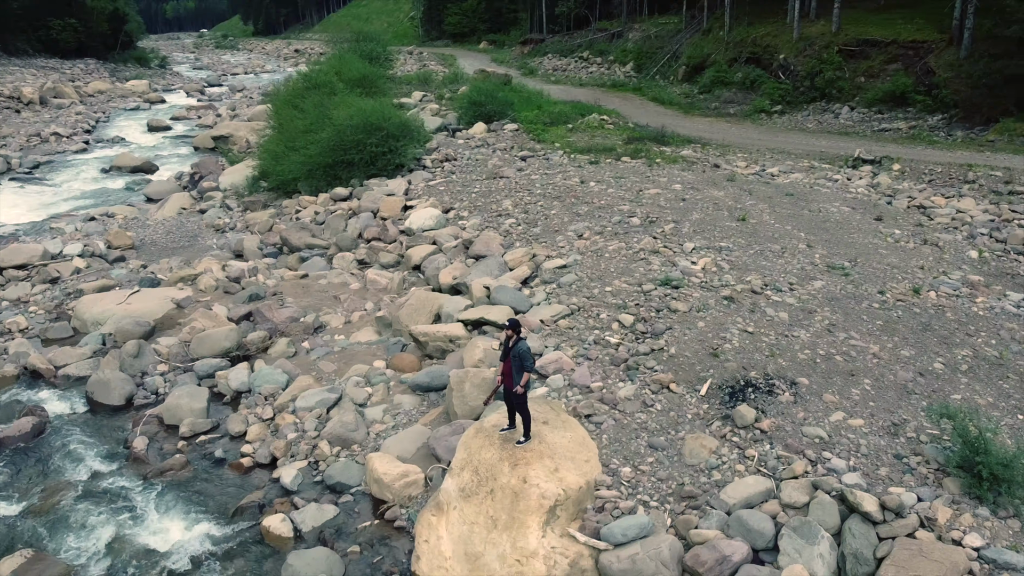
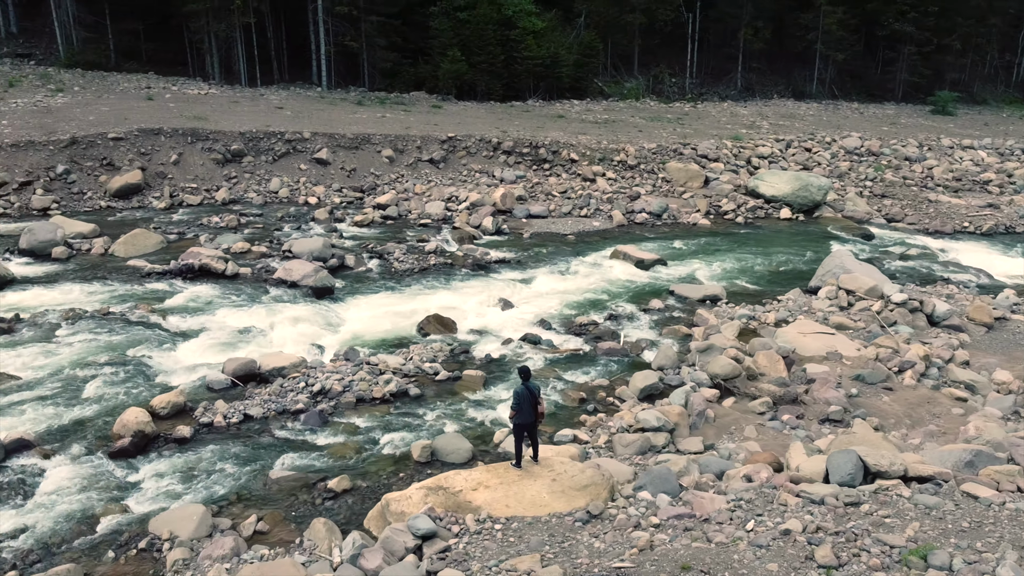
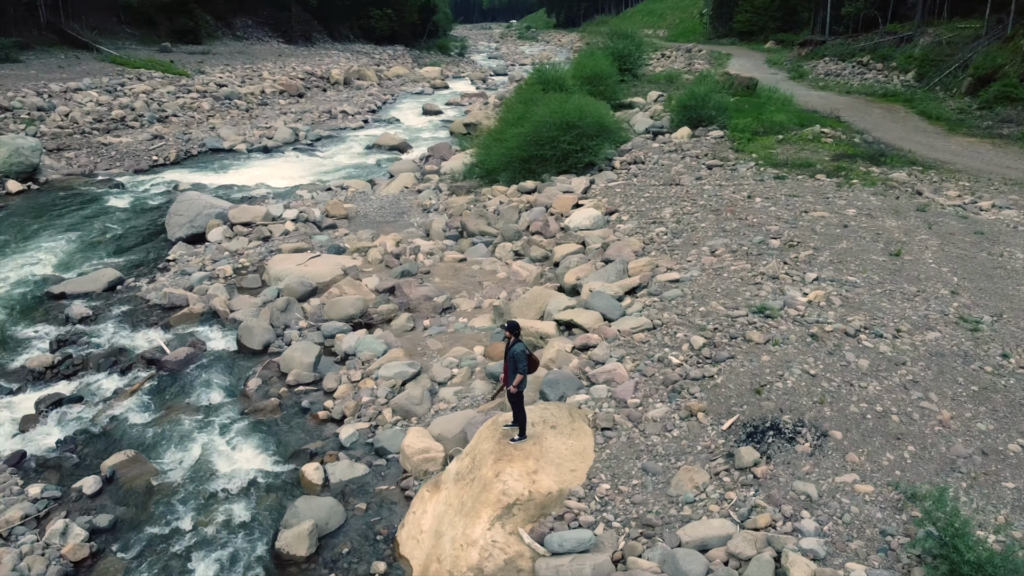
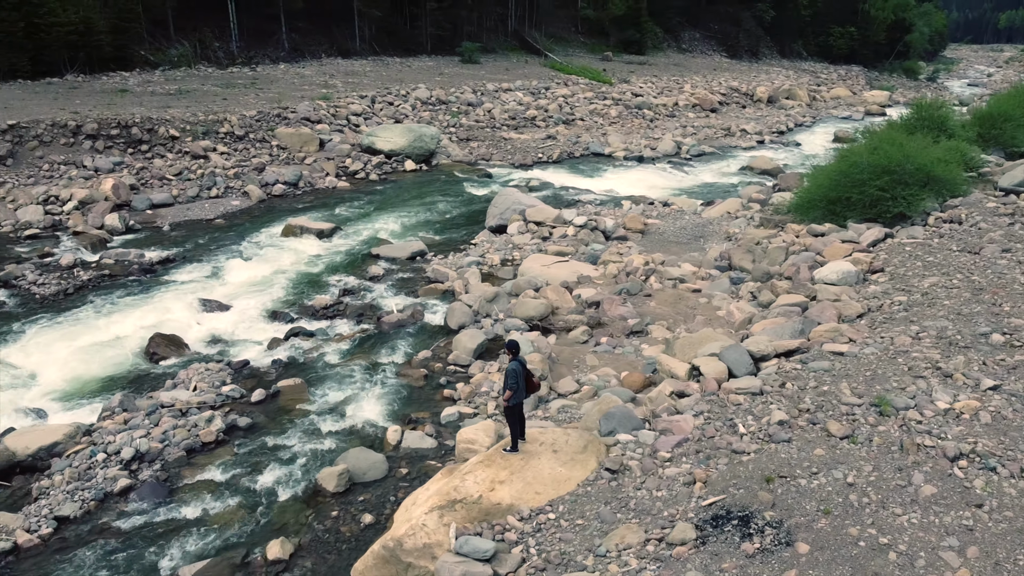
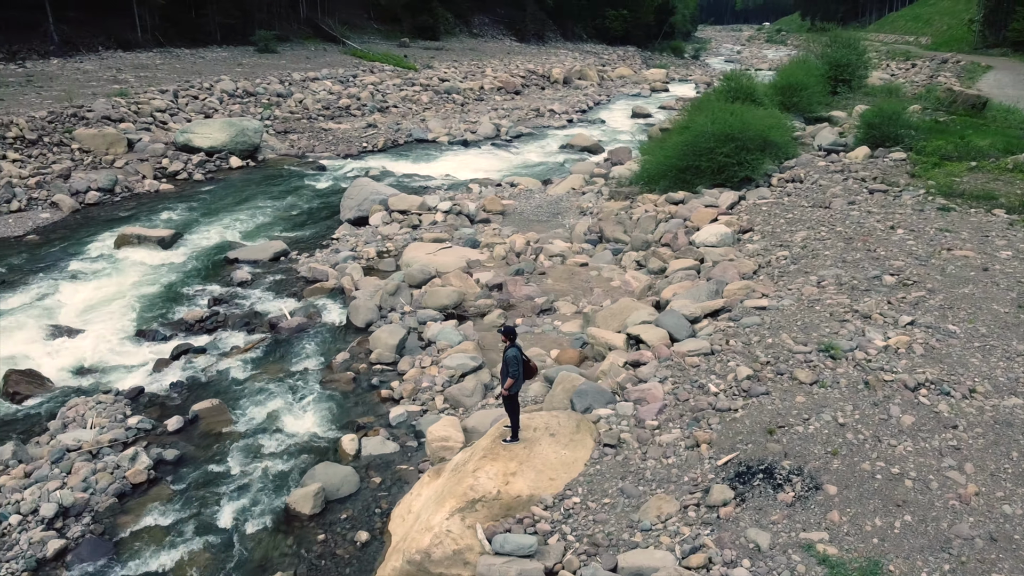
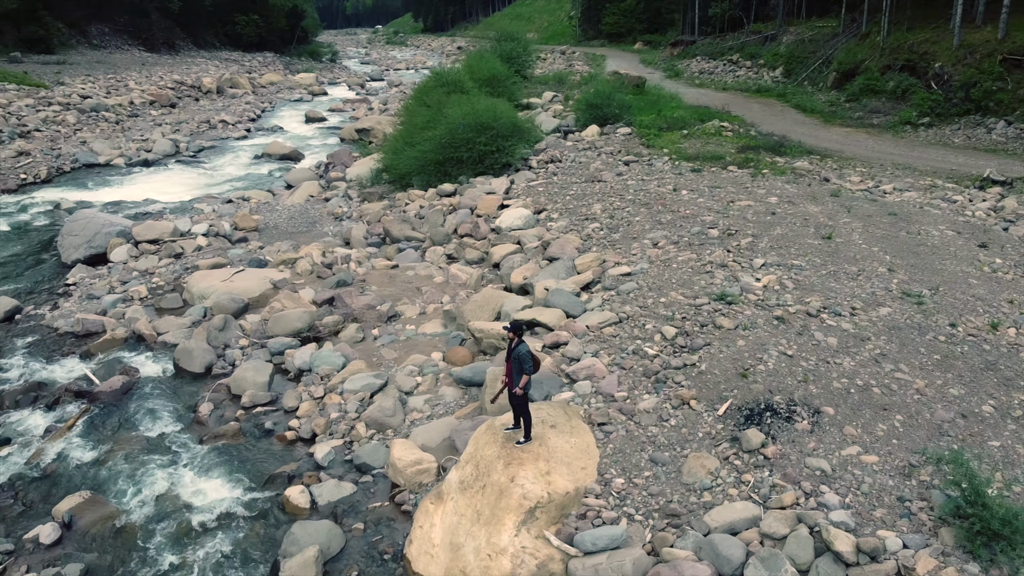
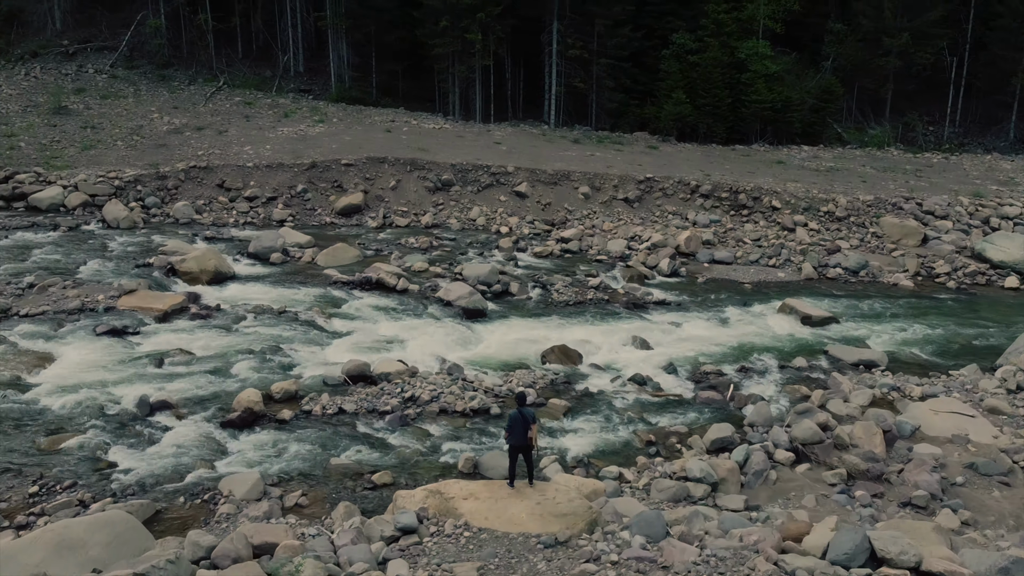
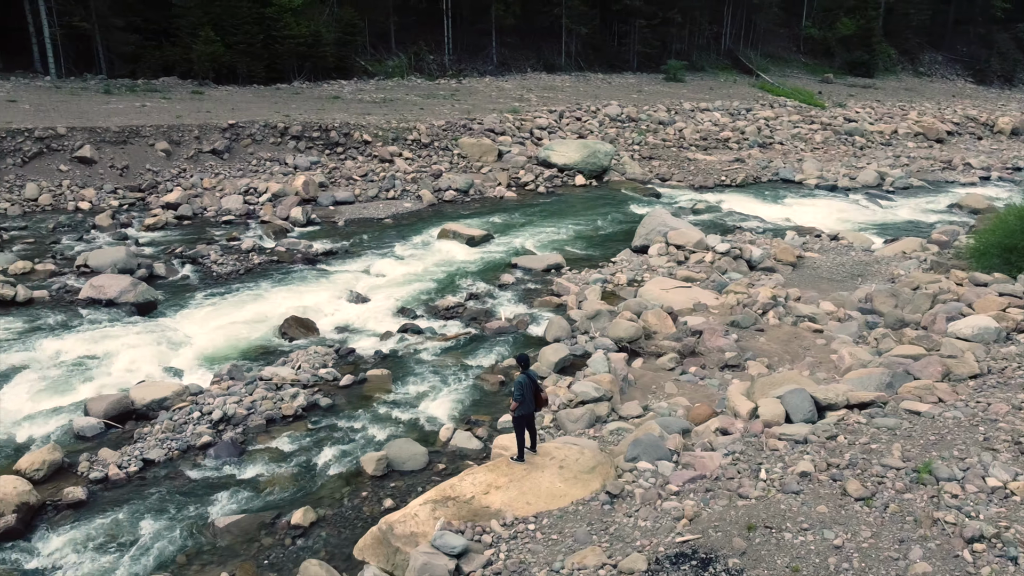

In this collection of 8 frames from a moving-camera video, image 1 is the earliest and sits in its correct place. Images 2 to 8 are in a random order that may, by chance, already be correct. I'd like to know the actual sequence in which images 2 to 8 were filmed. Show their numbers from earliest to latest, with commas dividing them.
6, 3, 5, 4, 8, 2, 7
